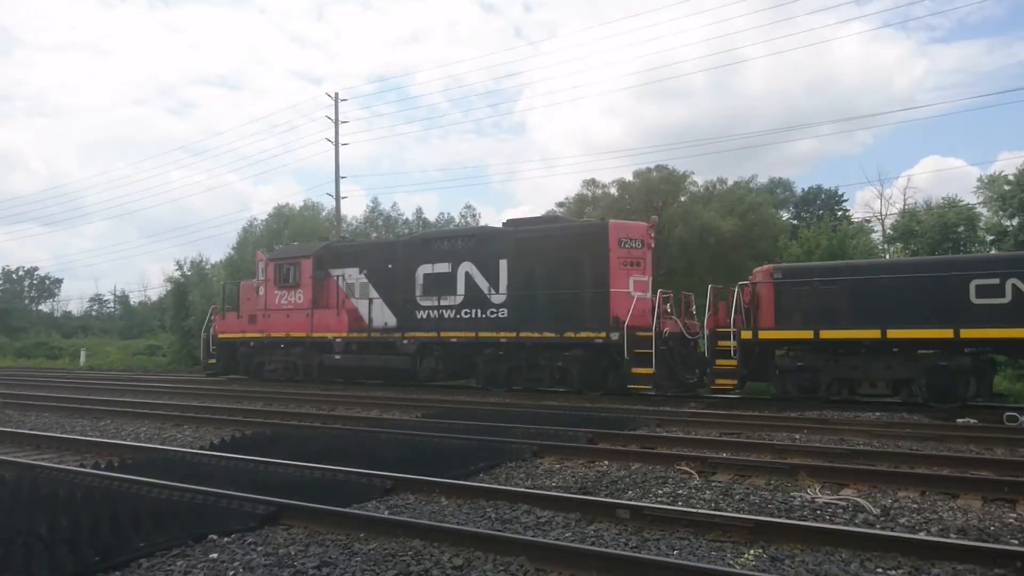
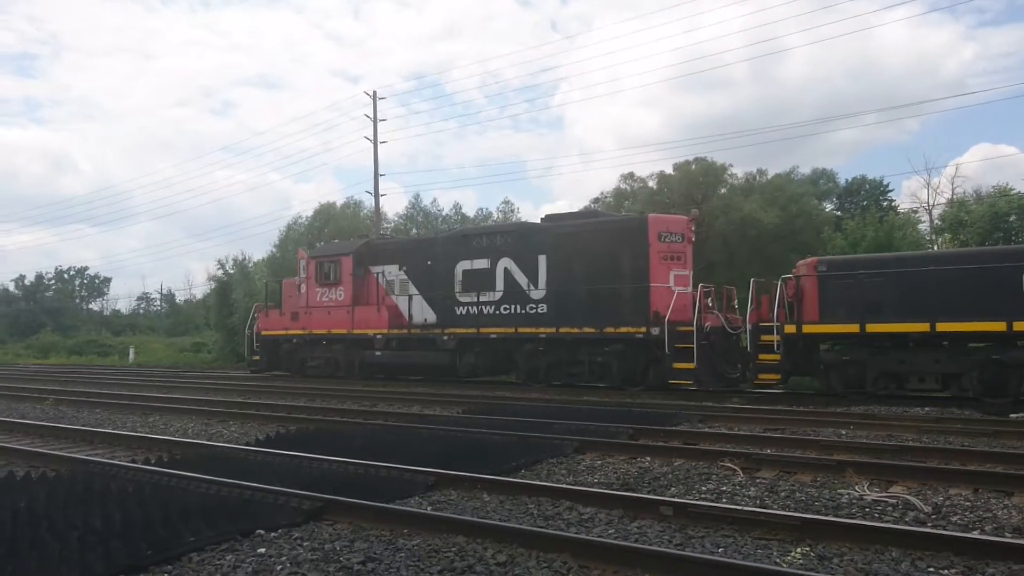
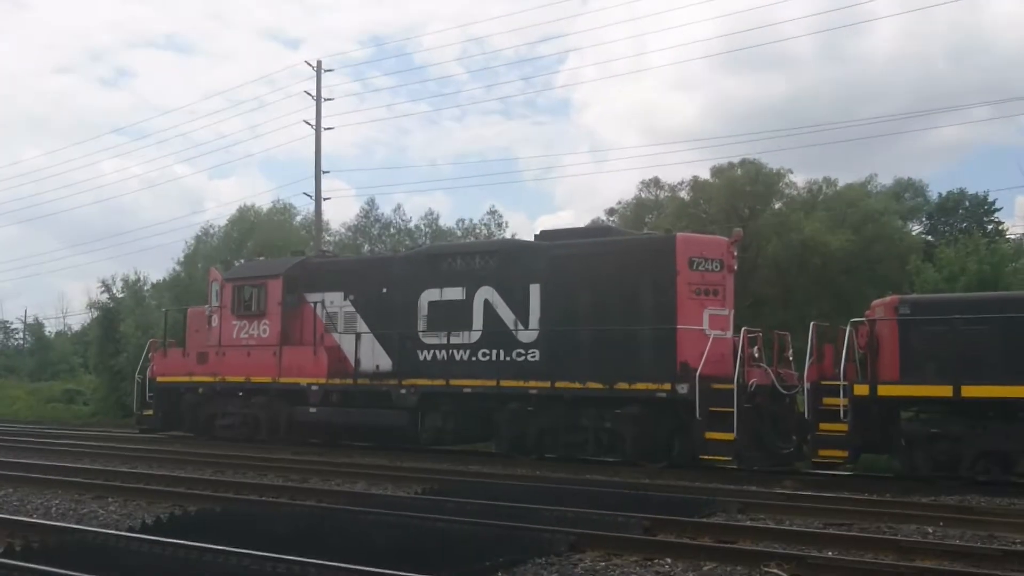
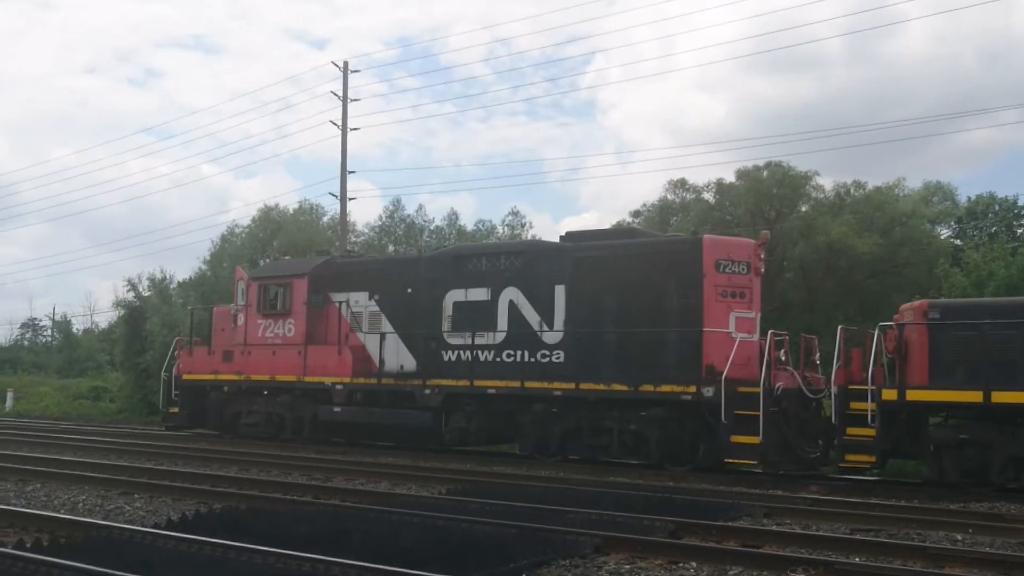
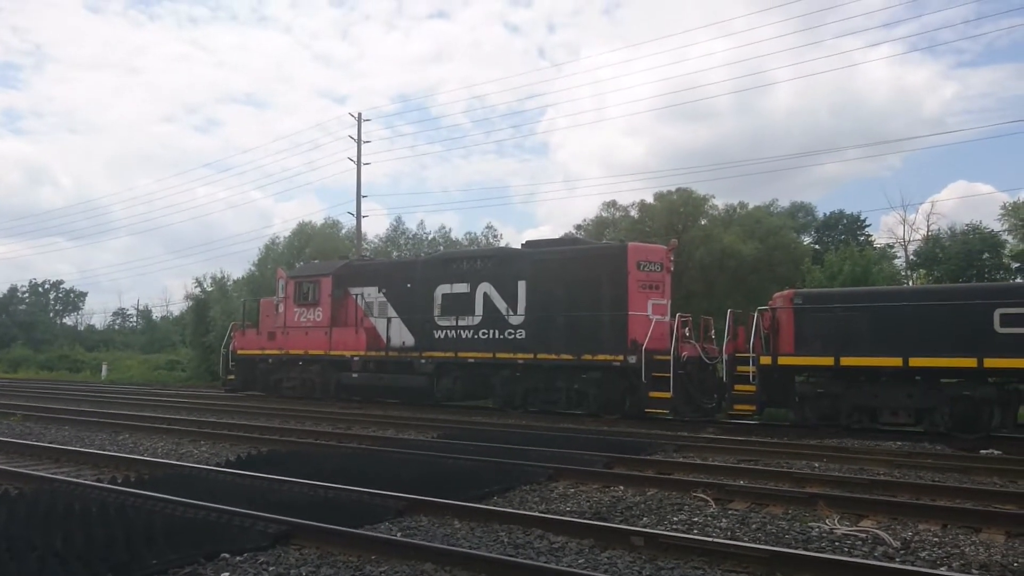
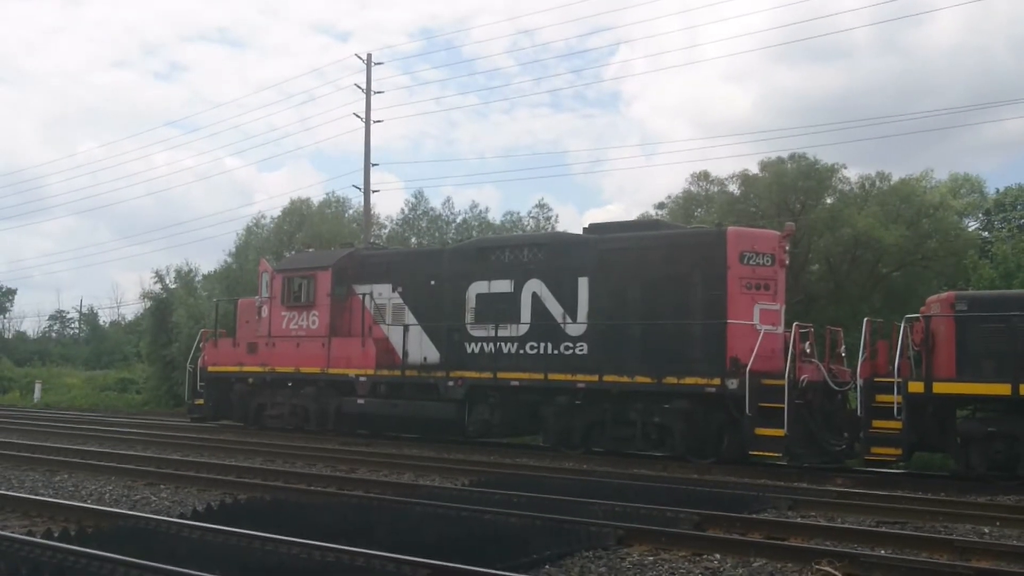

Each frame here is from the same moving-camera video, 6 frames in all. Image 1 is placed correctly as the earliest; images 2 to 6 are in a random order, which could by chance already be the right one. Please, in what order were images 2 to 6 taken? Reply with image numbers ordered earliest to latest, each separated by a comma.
2, 5, 3, 4, 6
